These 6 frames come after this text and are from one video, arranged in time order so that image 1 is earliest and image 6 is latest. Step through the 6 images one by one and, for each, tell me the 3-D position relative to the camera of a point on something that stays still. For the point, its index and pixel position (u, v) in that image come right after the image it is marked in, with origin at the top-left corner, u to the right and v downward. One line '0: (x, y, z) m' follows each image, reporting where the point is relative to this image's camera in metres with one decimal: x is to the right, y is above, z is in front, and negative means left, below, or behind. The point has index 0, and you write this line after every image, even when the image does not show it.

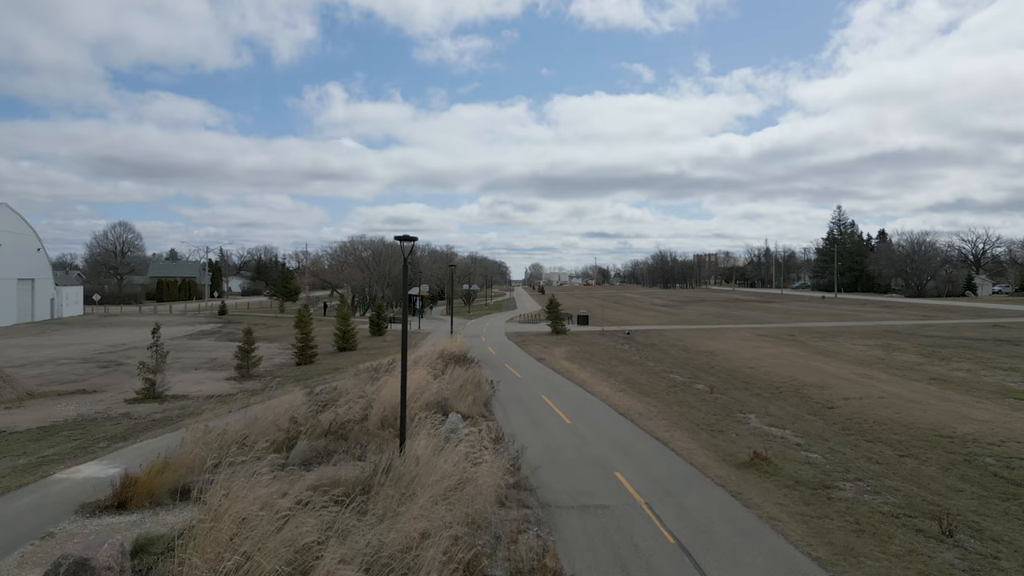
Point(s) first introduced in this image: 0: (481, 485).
0: (-0.6, -3.9, +8.1) m
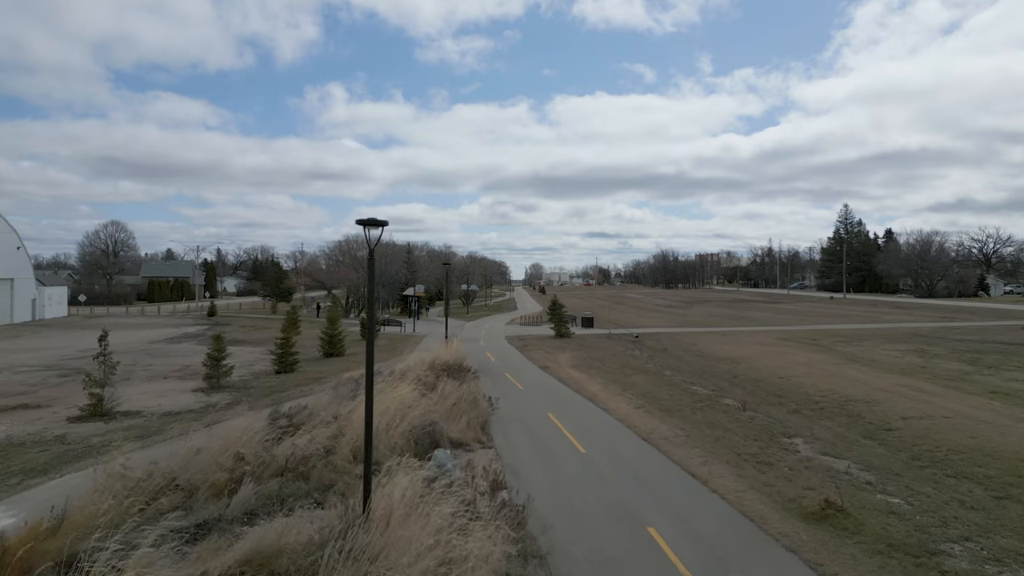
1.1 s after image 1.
0: (-0.6, -3.9, +5.8) m
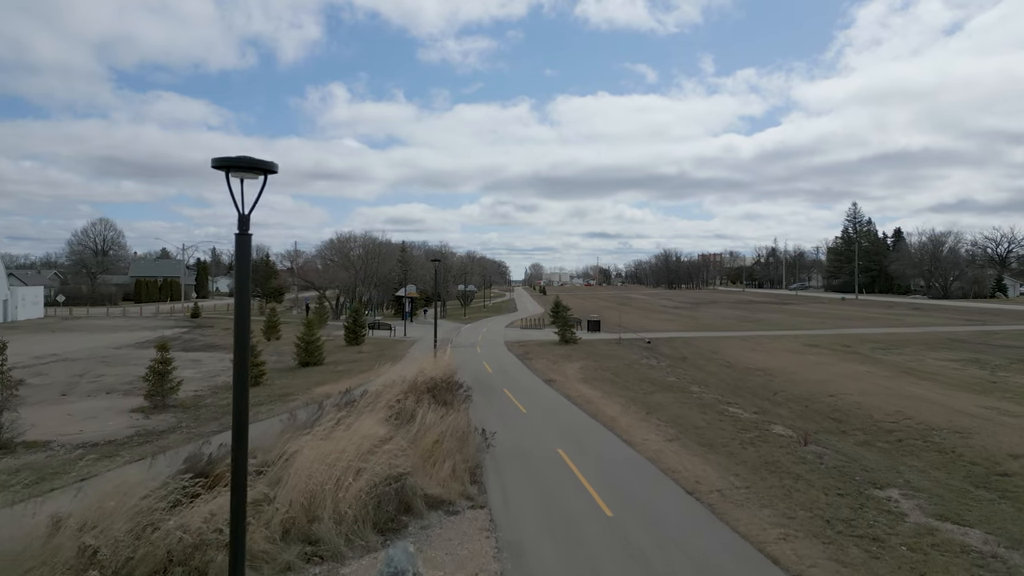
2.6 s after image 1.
0: (-0.6, -3.9, +2.7) m
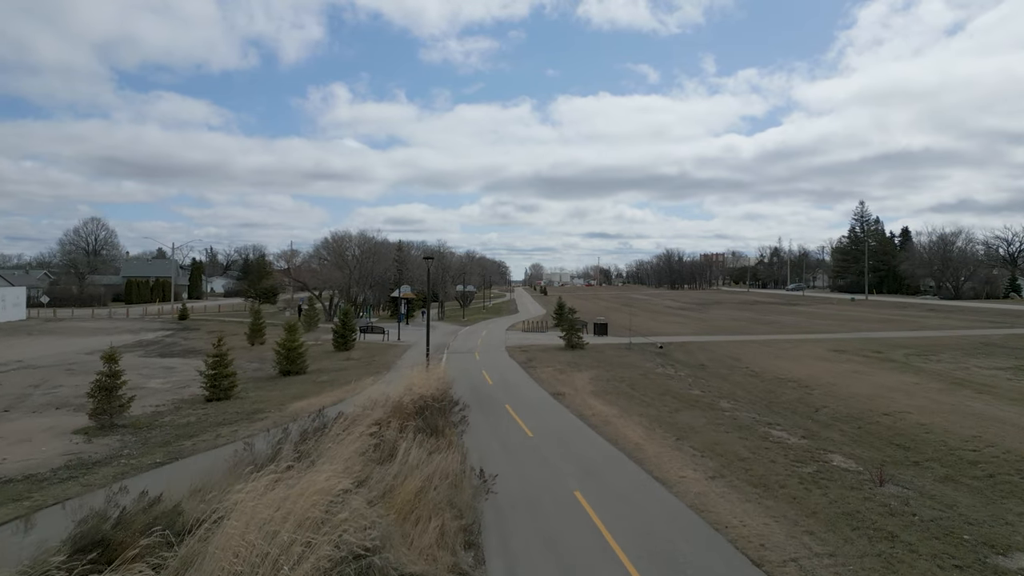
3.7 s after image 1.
0: (-0.5, -4.0, +0.5) m
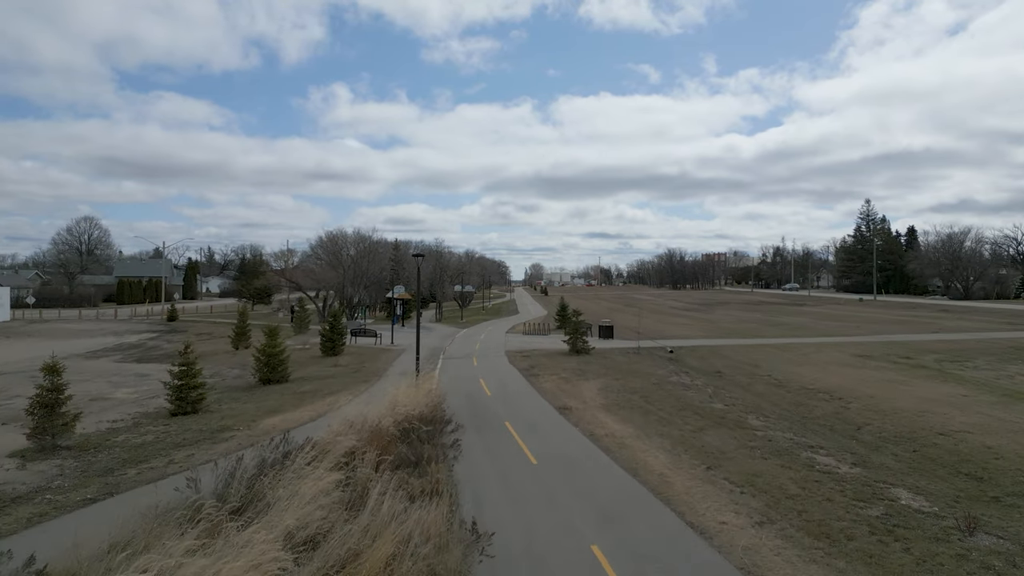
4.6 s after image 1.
0: (-0.5, -4.0, -1.4) m
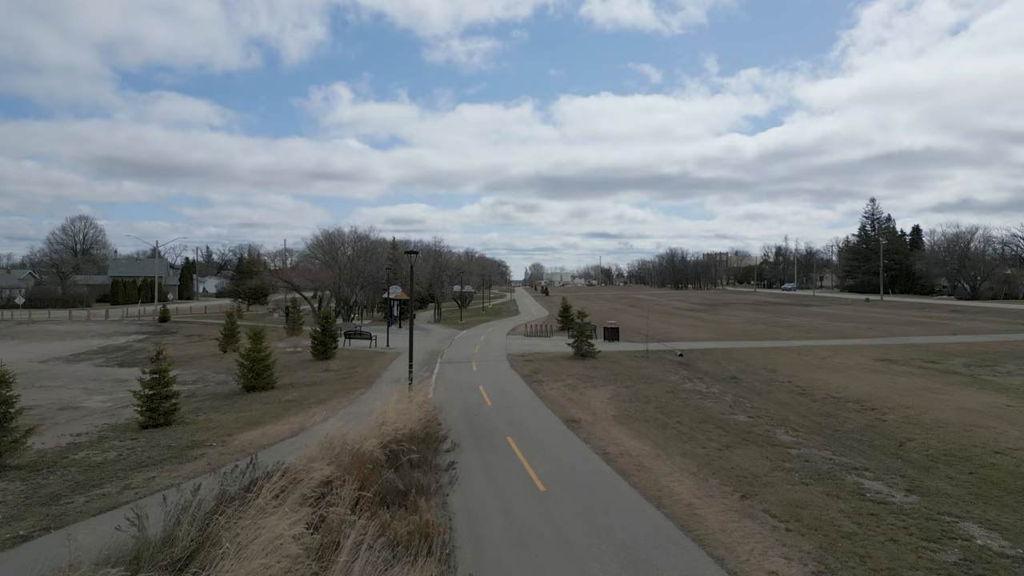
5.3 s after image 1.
0: (-0.4, -4.0, -2.7) m
